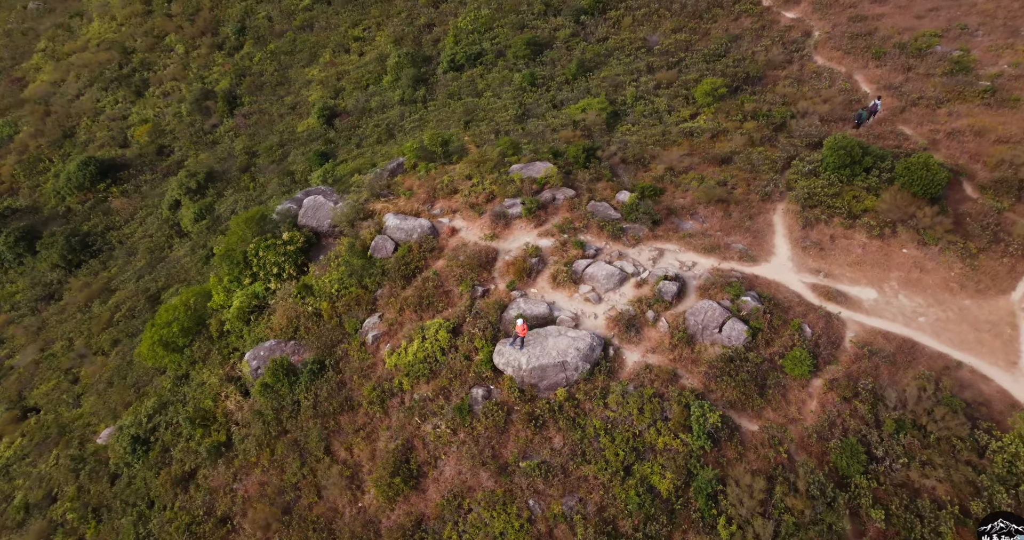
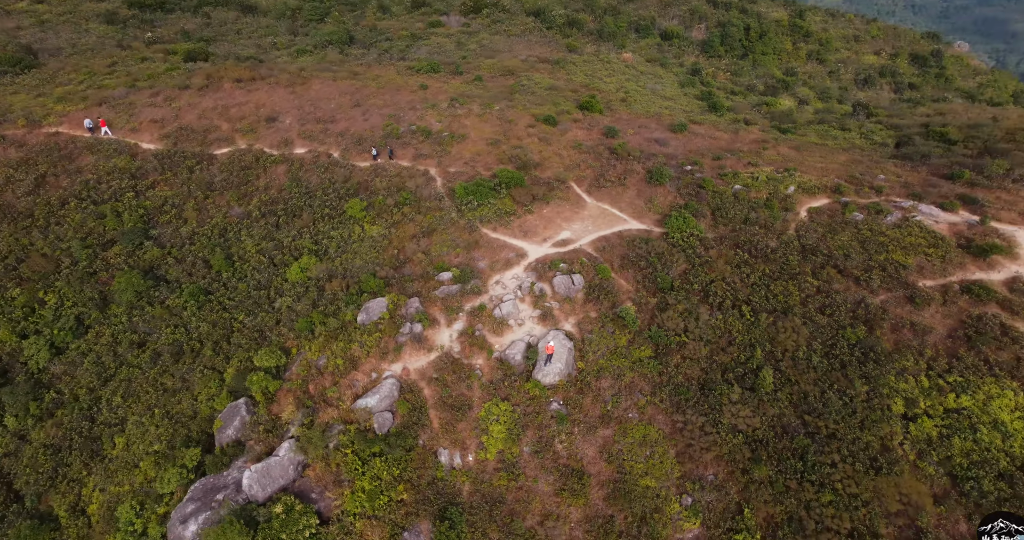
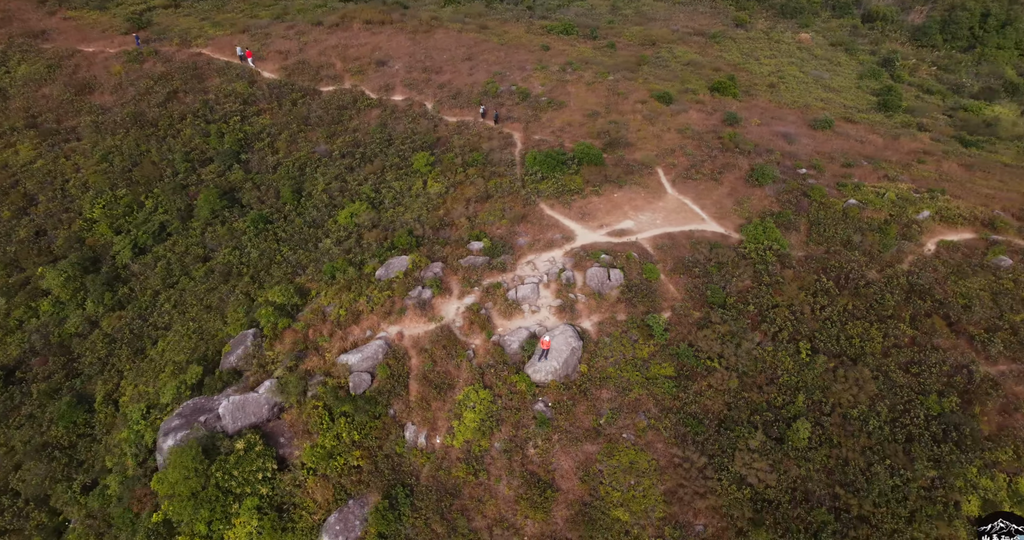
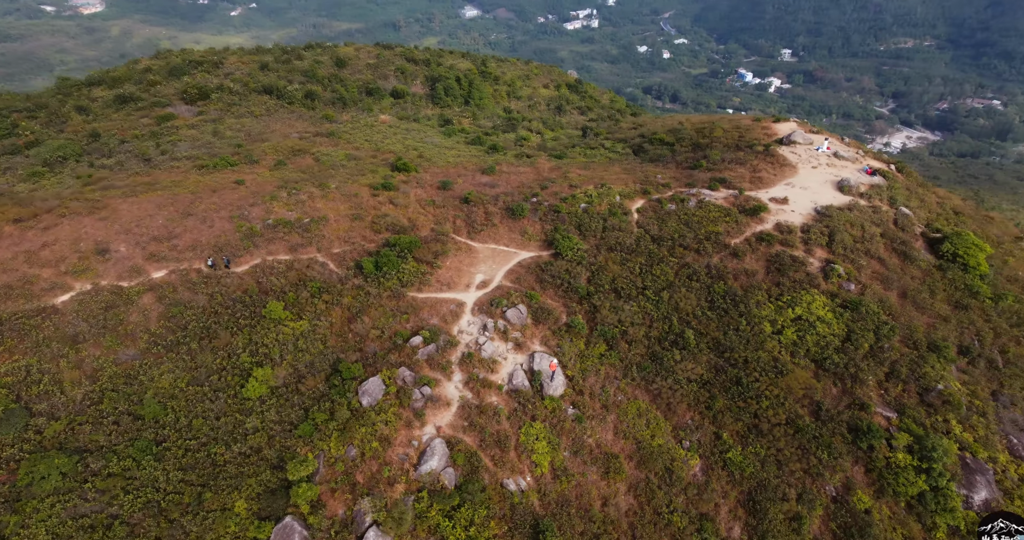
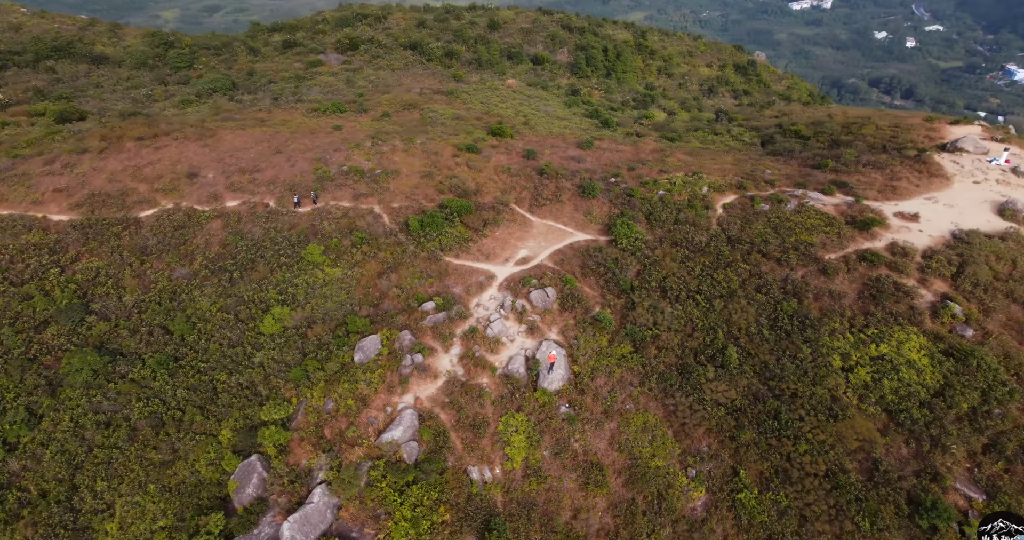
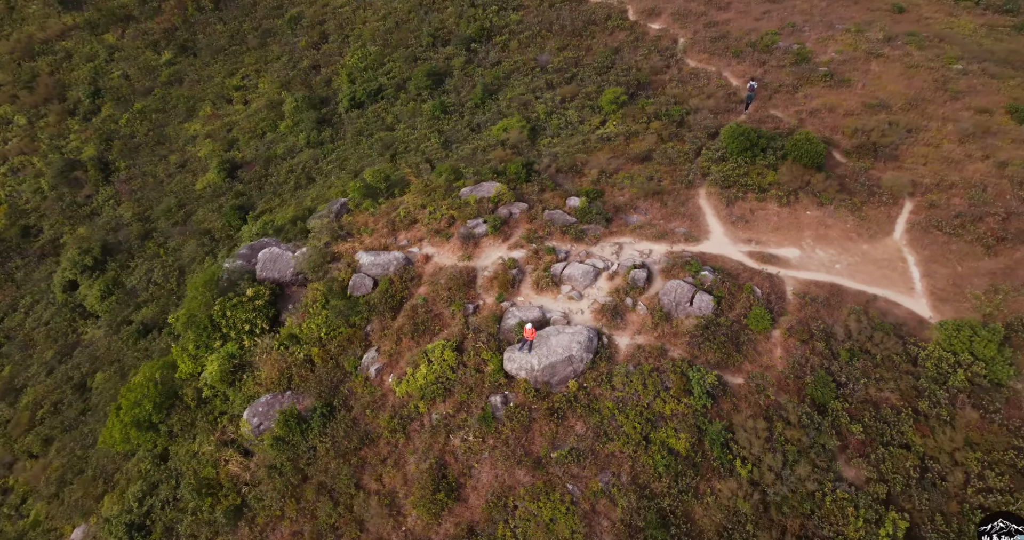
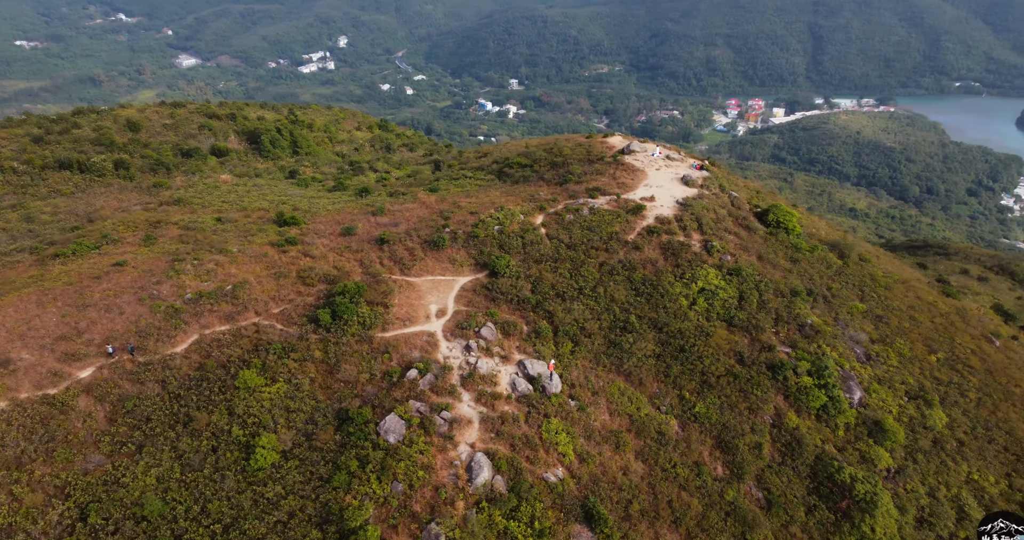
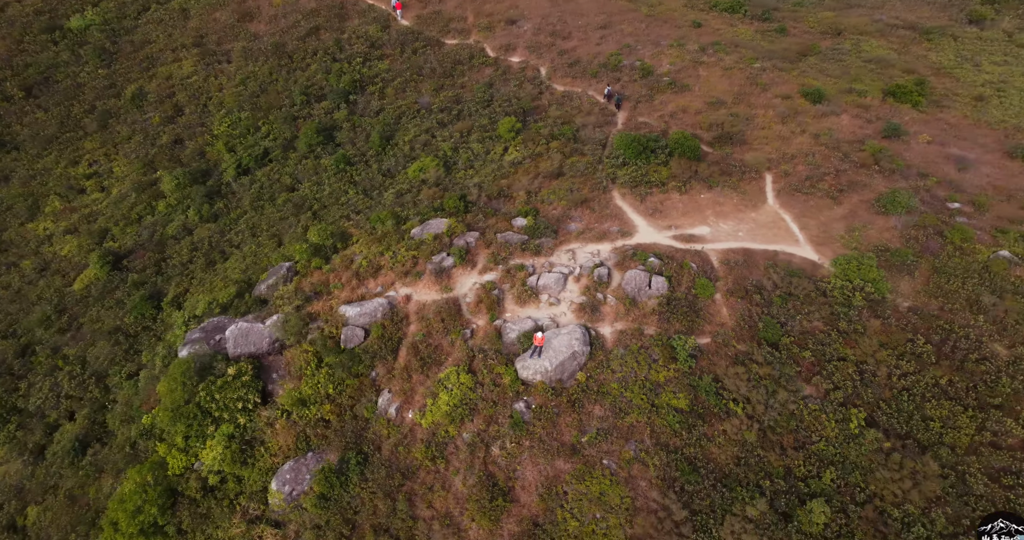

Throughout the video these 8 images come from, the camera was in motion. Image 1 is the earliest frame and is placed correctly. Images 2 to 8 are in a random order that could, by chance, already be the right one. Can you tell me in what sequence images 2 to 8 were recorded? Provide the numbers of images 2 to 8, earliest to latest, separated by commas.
6, 8, 3, 2, 5, 4, 7
